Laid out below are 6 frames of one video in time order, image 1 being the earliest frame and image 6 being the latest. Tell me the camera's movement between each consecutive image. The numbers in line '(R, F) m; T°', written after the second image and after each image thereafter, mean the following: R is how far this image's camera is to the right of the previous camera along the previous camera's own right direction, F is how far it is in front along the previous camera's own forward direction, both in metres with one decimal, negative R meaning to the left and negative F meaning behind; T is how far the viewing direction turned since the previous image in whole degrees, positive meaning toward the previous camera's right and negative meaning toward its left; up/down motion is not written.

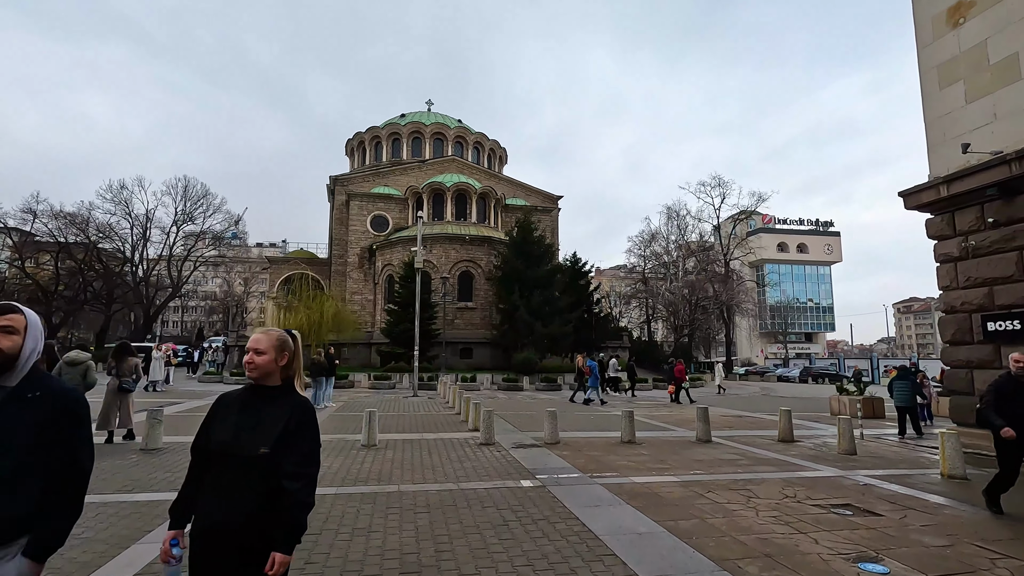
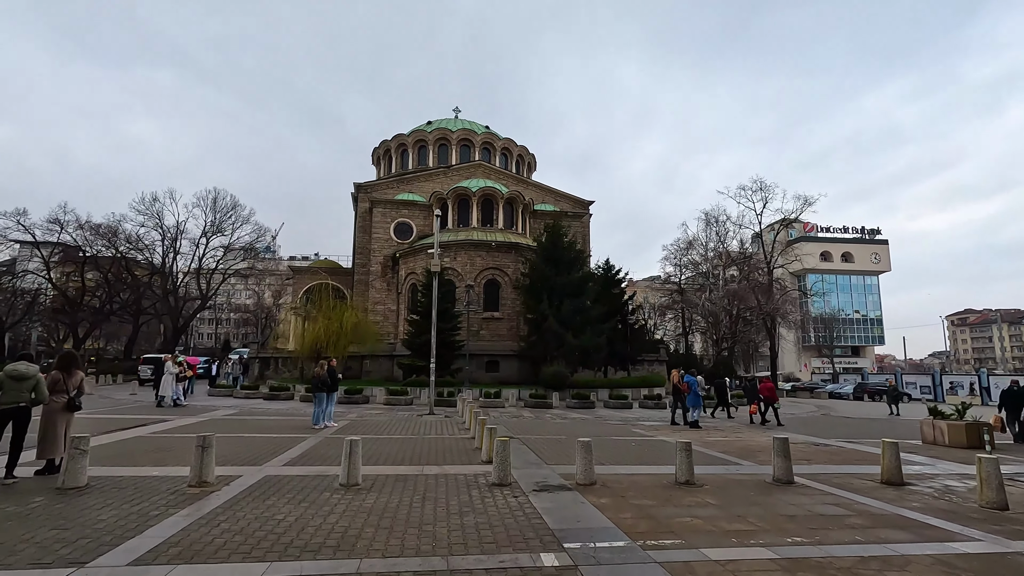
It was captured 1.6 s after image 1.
(+0.1, +2.2) m; -3°
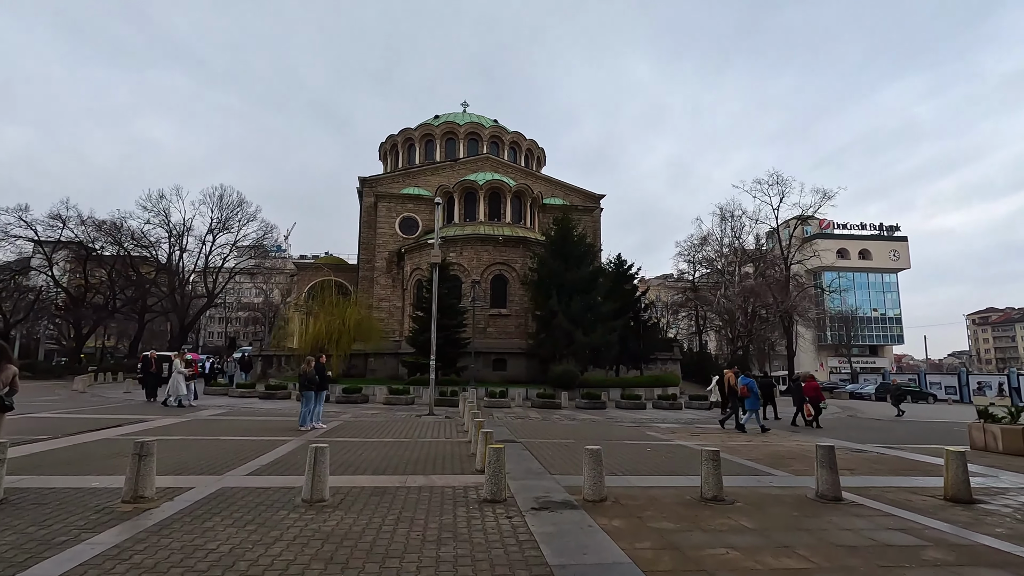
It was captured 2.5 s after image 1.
(+0.2, +1.2) m; -1°
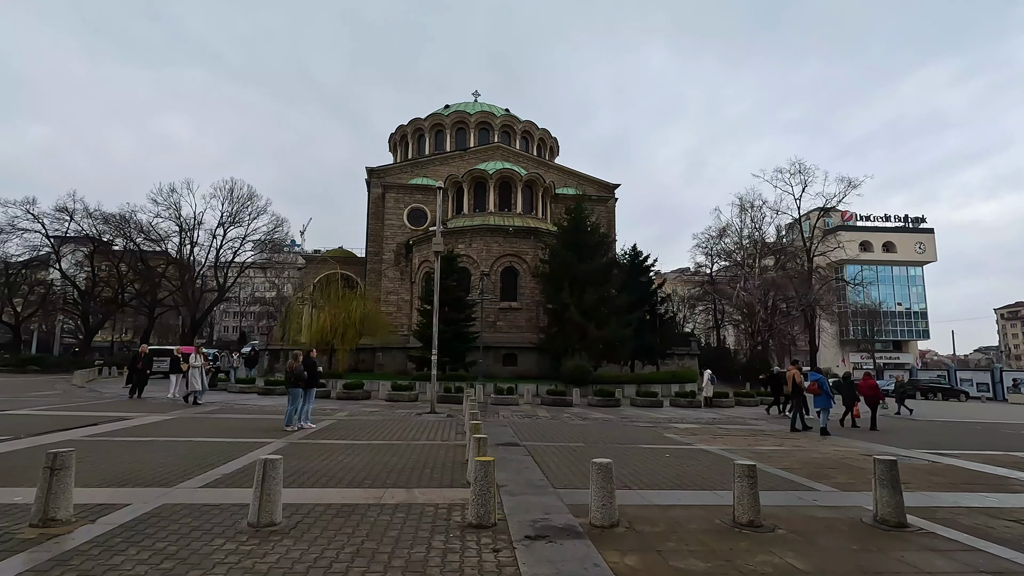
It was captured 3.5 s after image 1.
(+0.2, +1.2) m; -2°
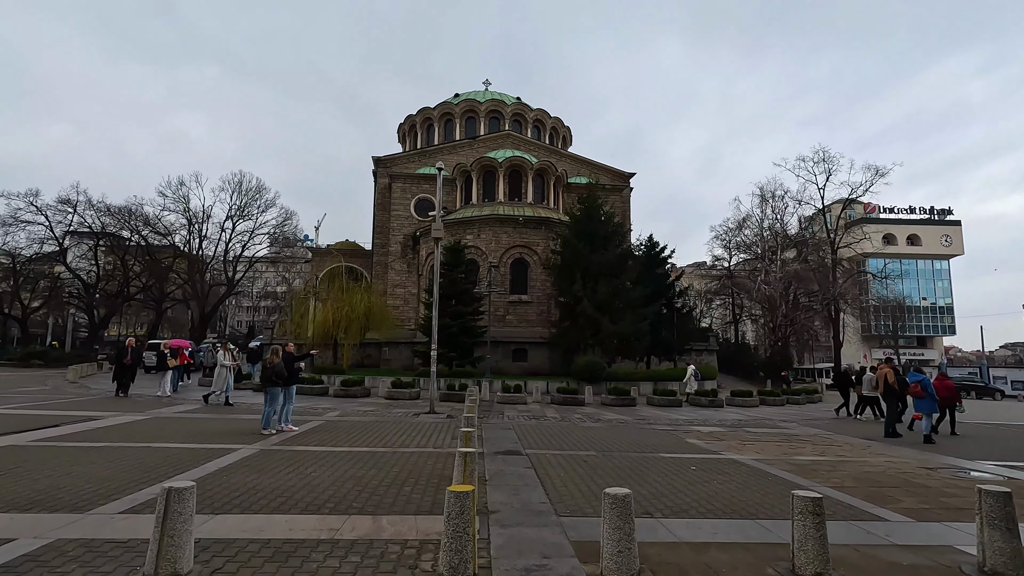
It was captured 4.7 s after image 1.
(+0.2, +1.4) m; -1°
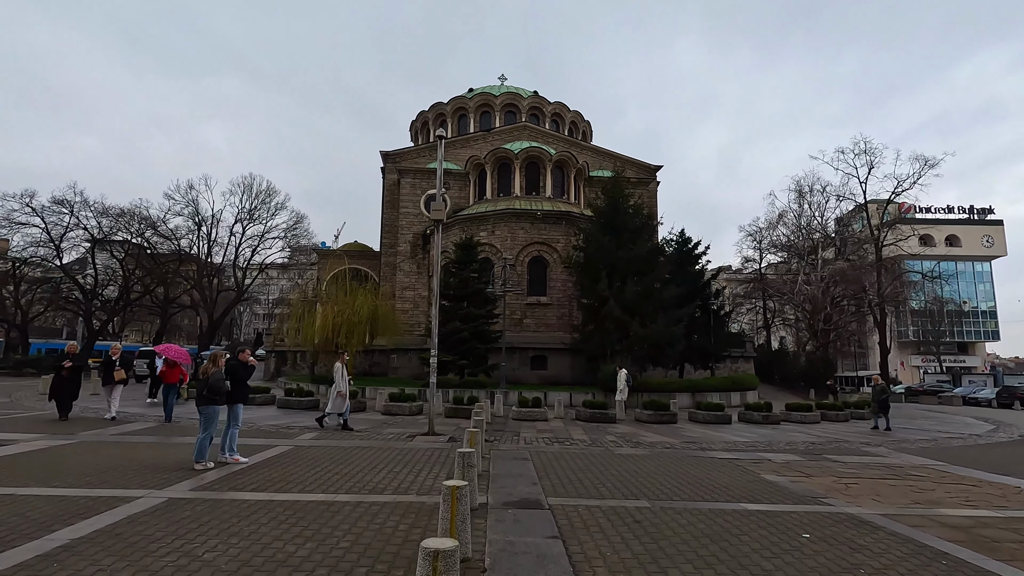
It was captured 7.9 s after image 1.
(0.0, +2.9) m; -2°
